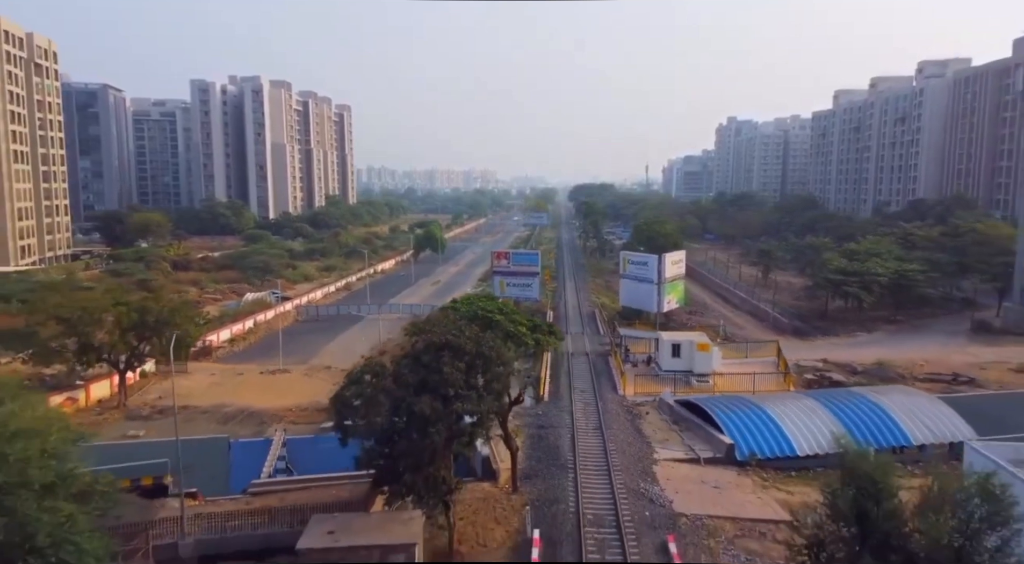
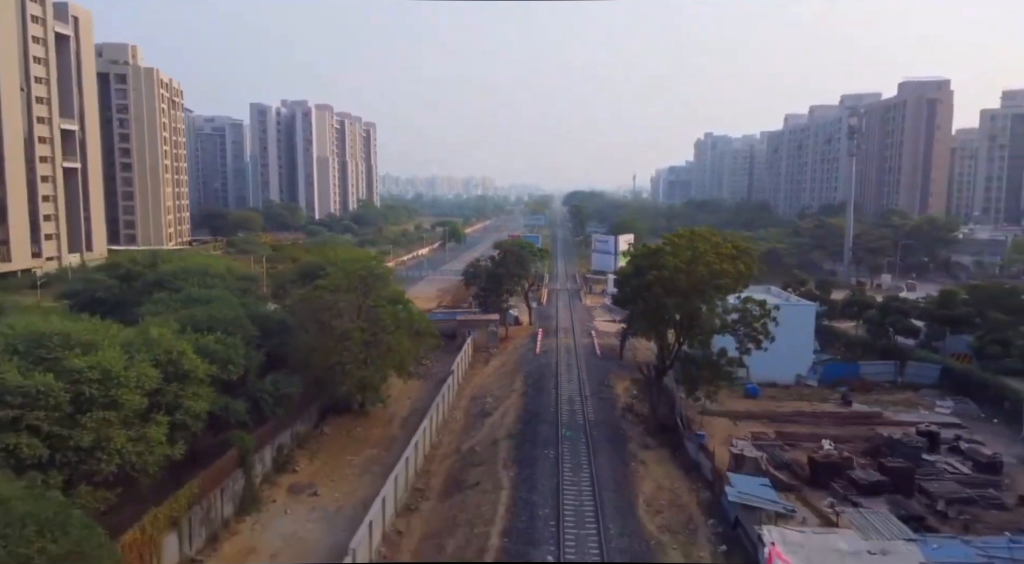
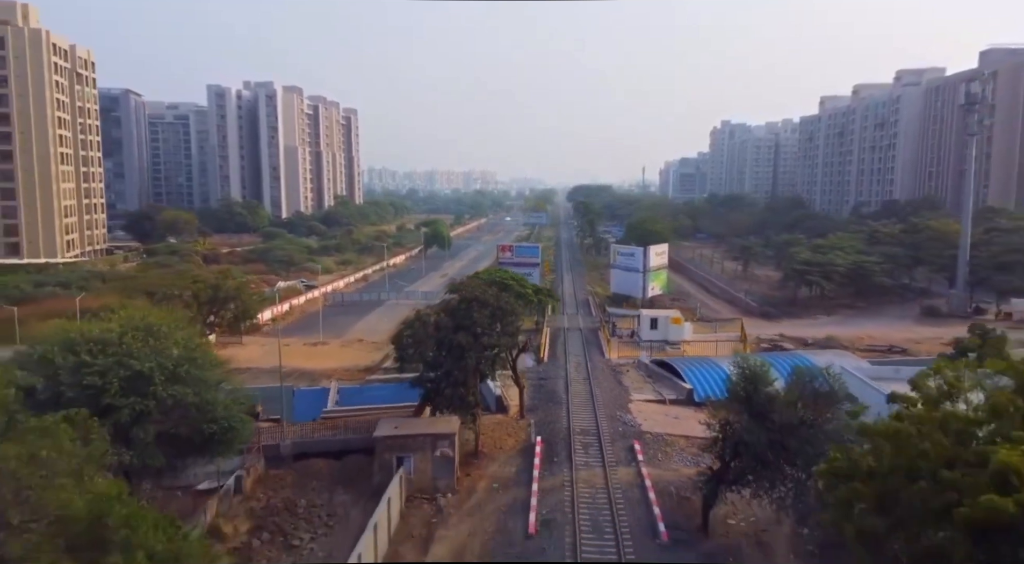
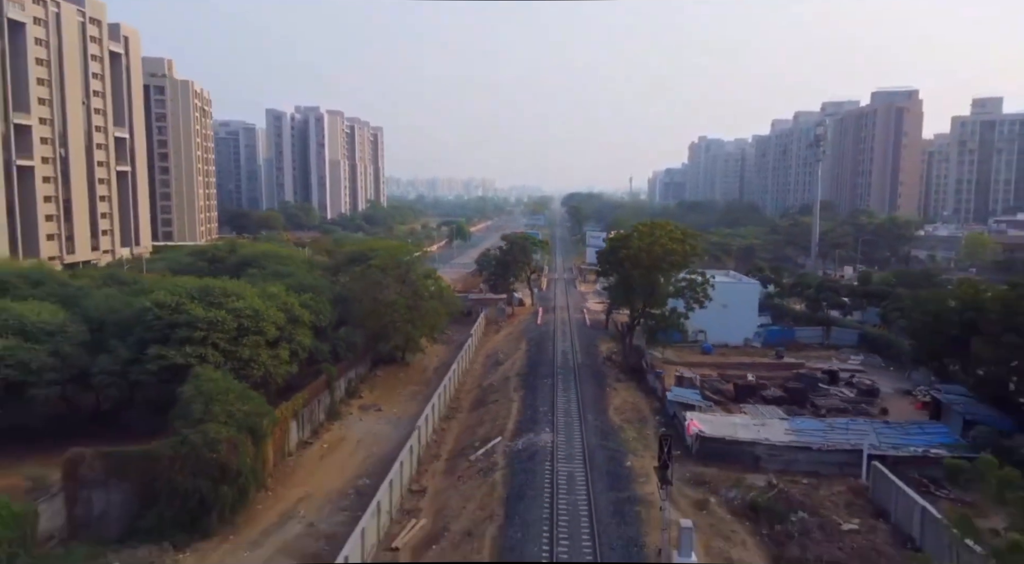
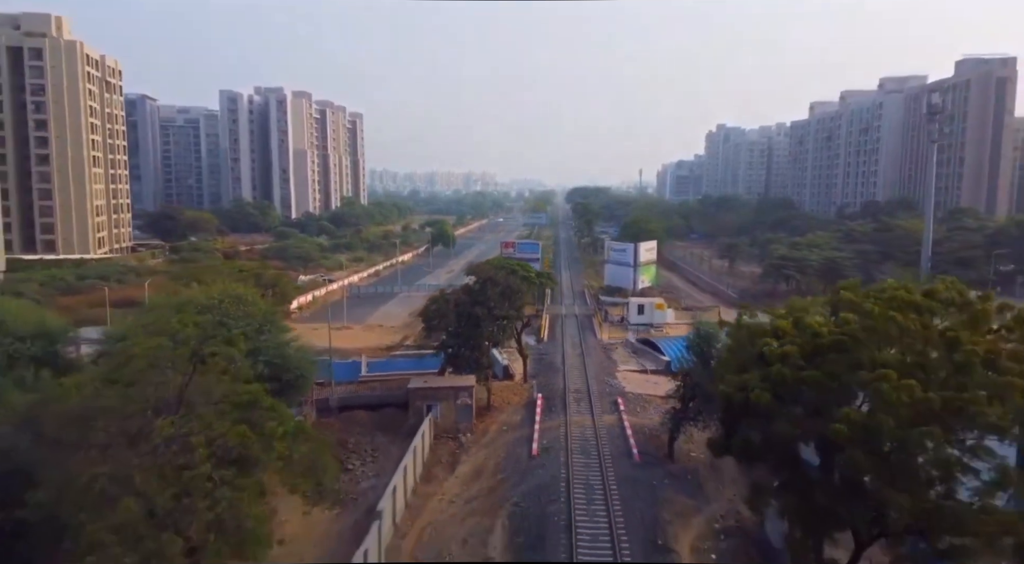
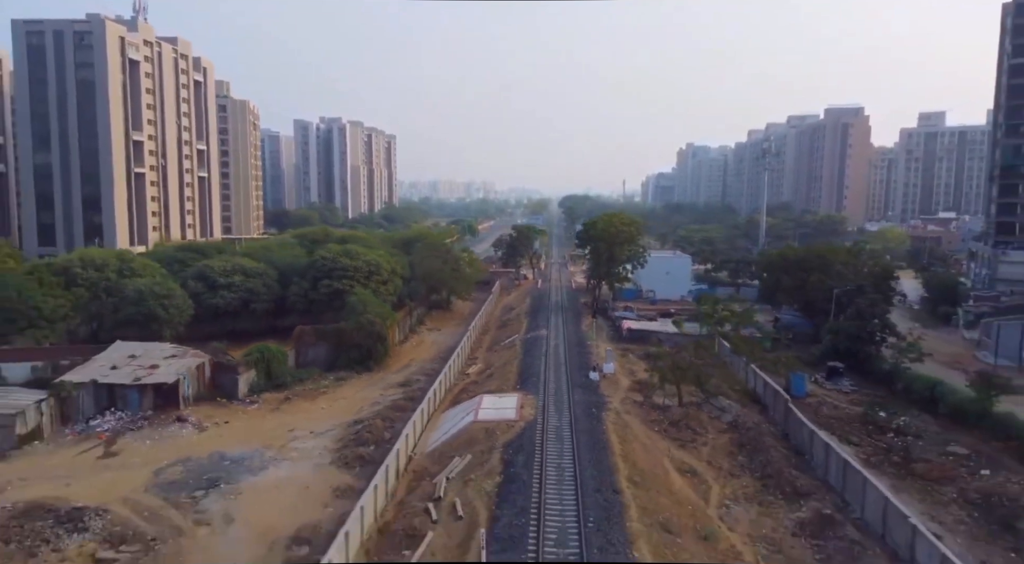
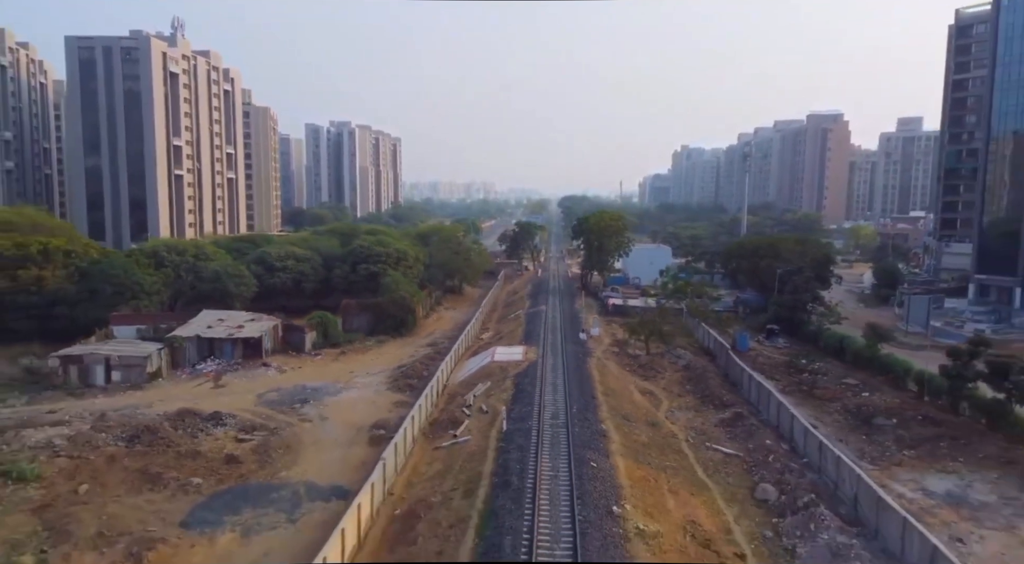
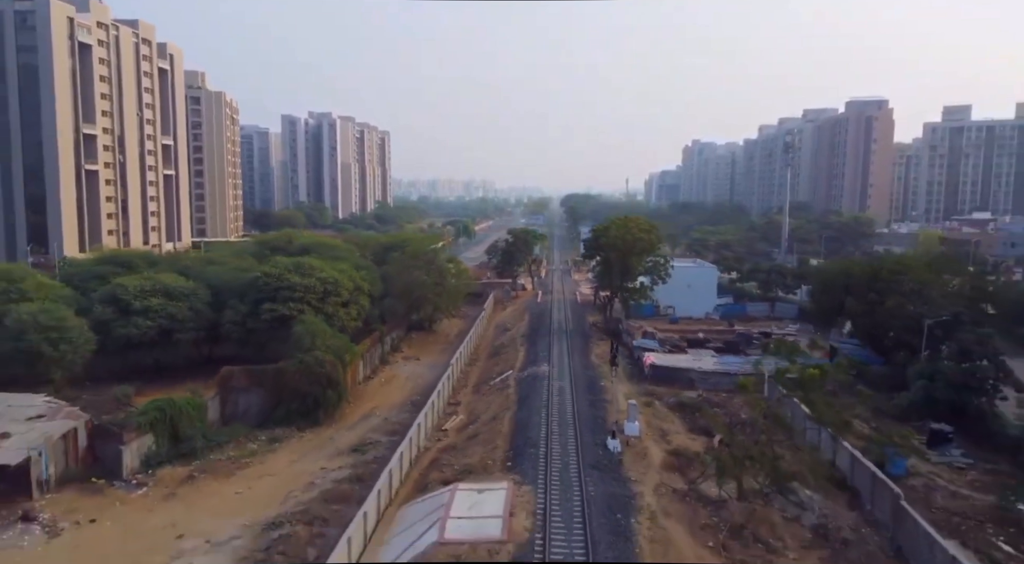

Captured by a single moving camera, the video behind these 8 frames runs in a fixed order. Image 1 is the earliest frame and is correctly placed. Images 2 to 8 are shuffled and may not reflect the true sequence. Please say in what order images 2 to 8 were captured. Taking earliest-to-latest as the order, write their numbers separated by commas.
3, 5, 2, 4, 8, 6, 7
